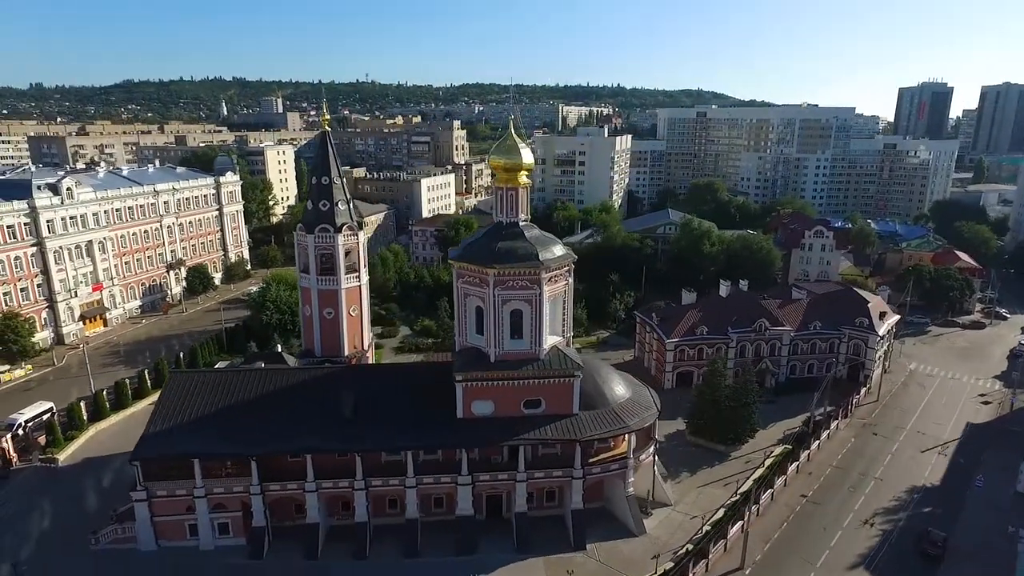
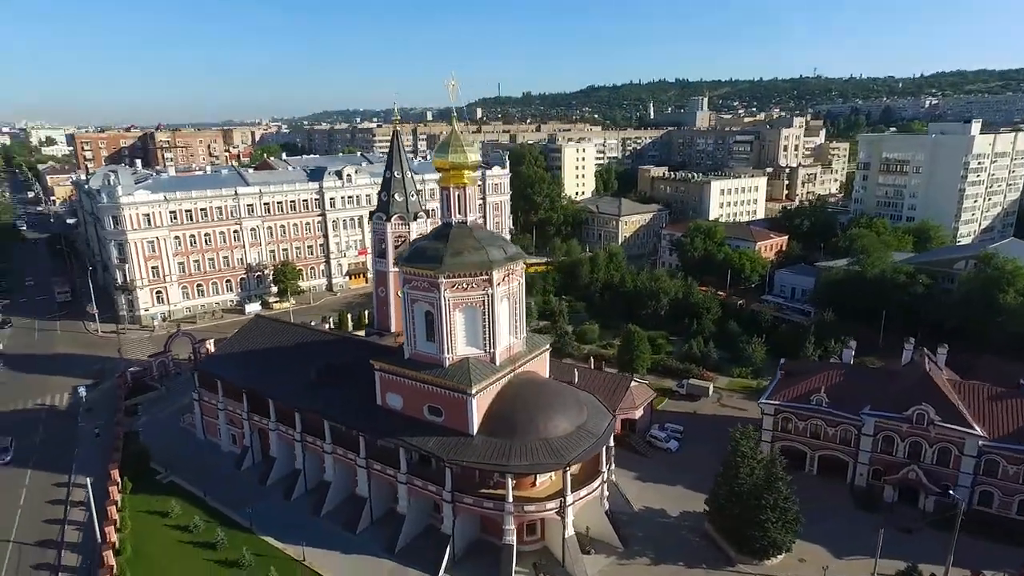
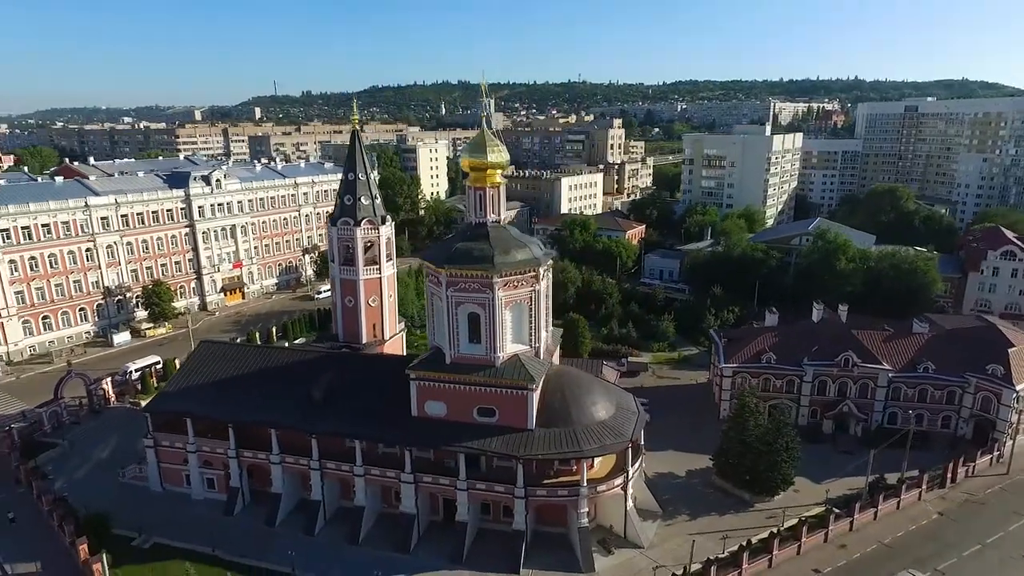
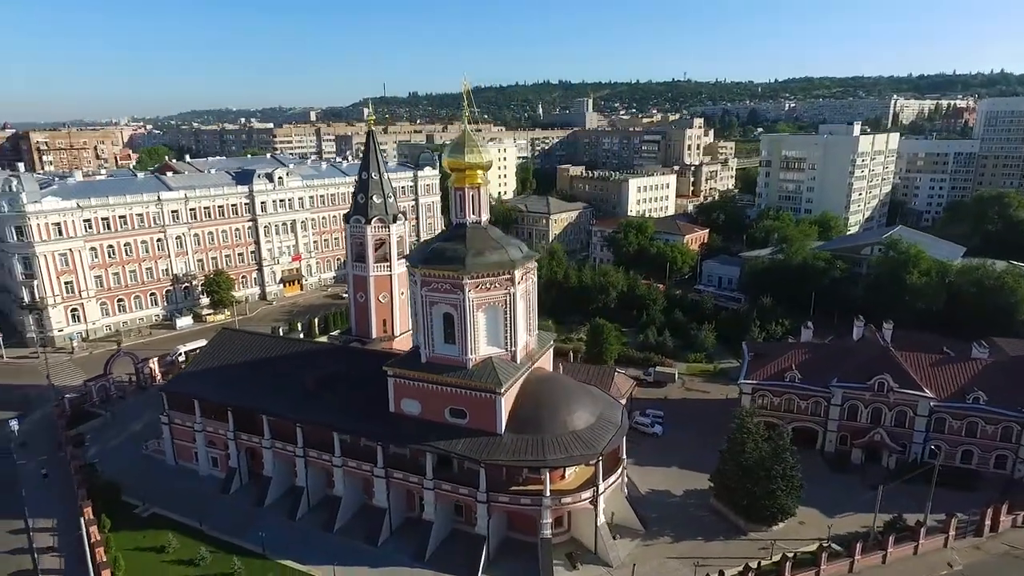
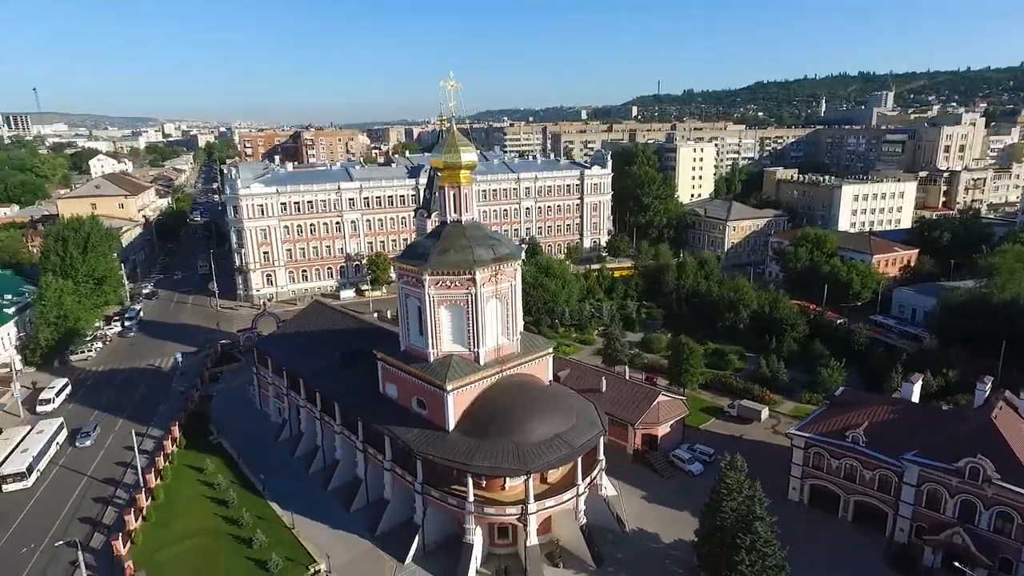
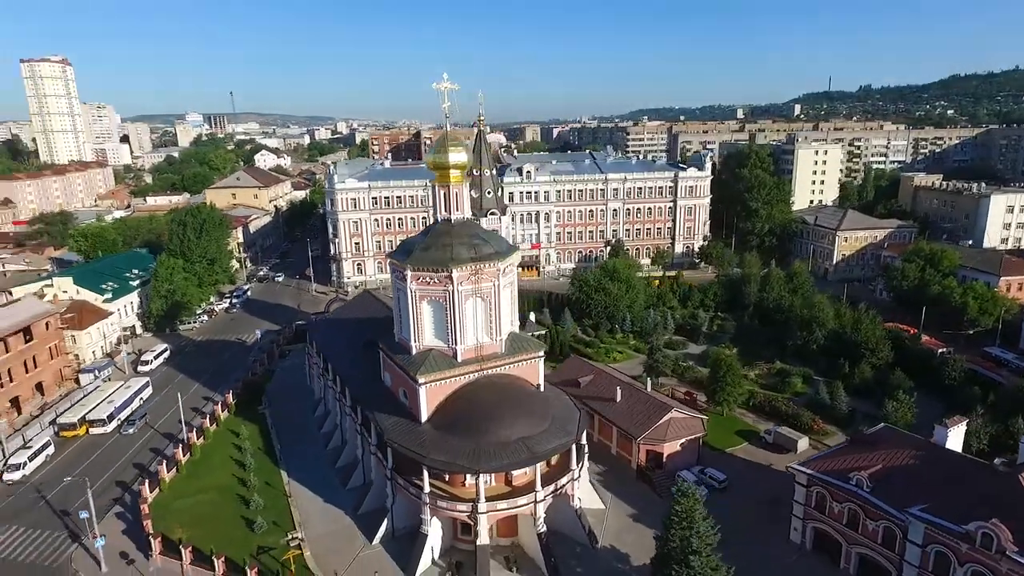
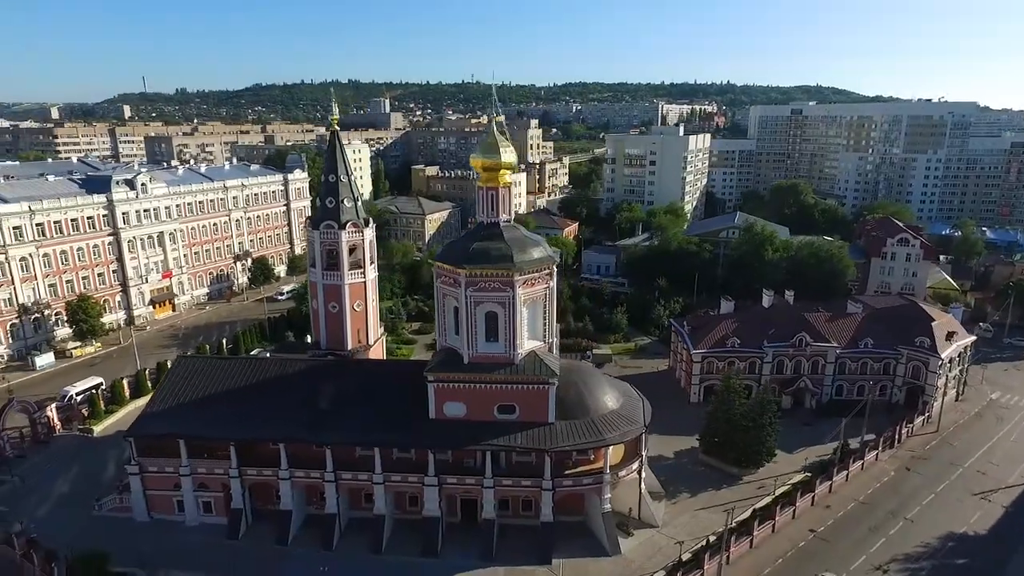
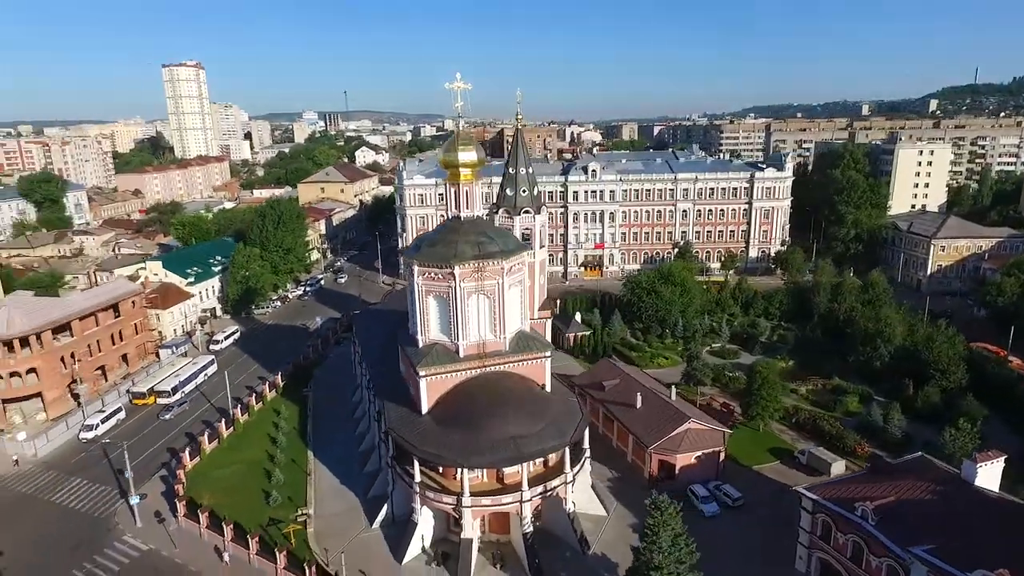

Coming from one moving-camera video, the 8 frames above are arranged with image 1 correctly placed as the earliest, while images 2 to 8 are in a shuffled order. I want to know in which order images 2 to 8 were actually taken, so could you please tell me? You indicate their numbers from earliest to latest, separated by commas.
7, 3, 4, 2, 5, 6, 8
